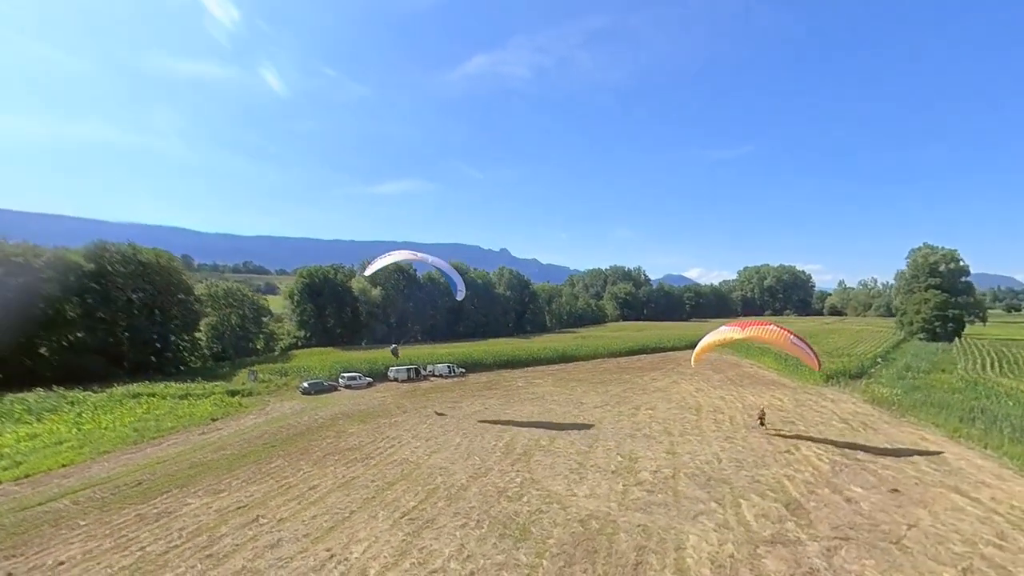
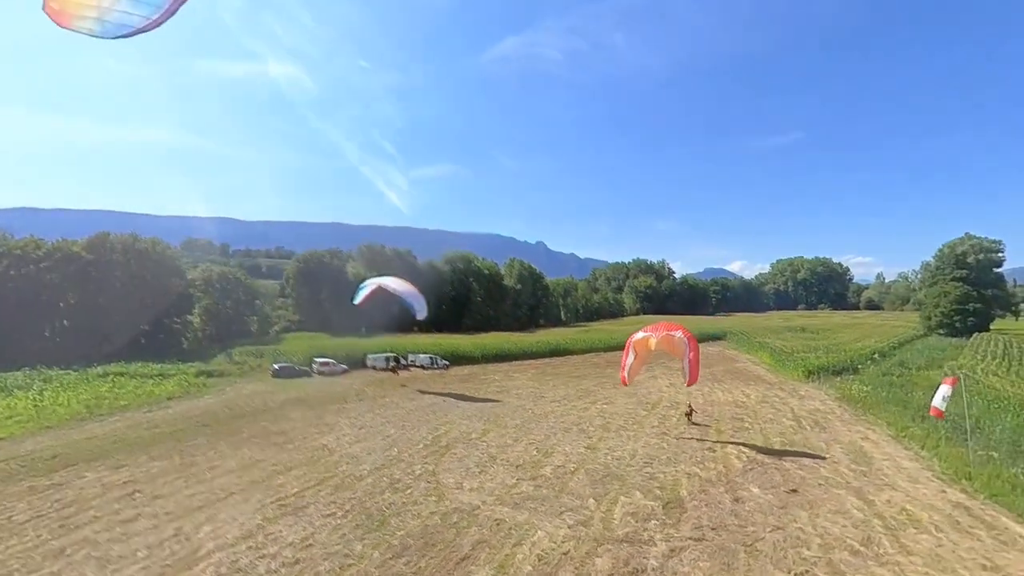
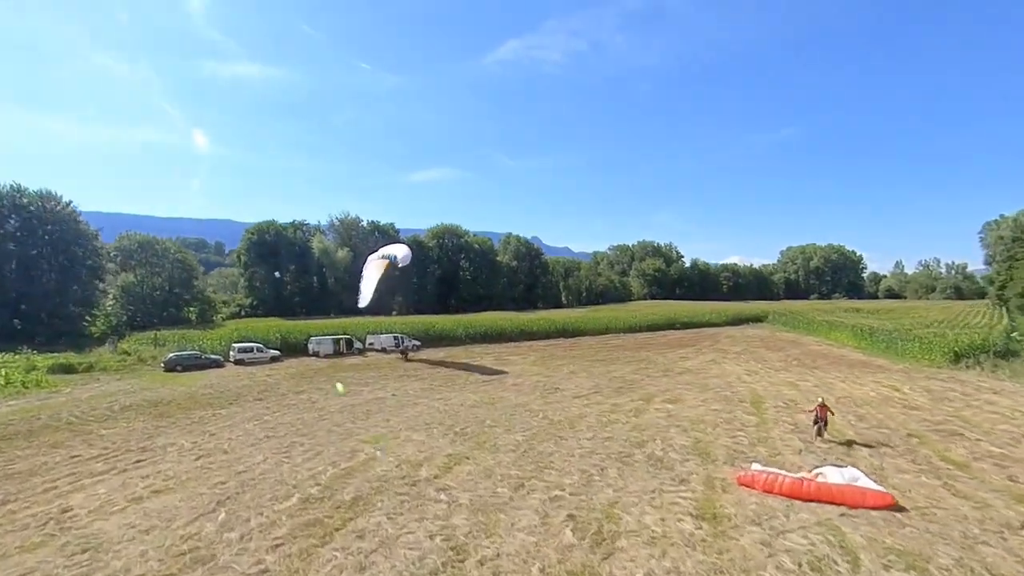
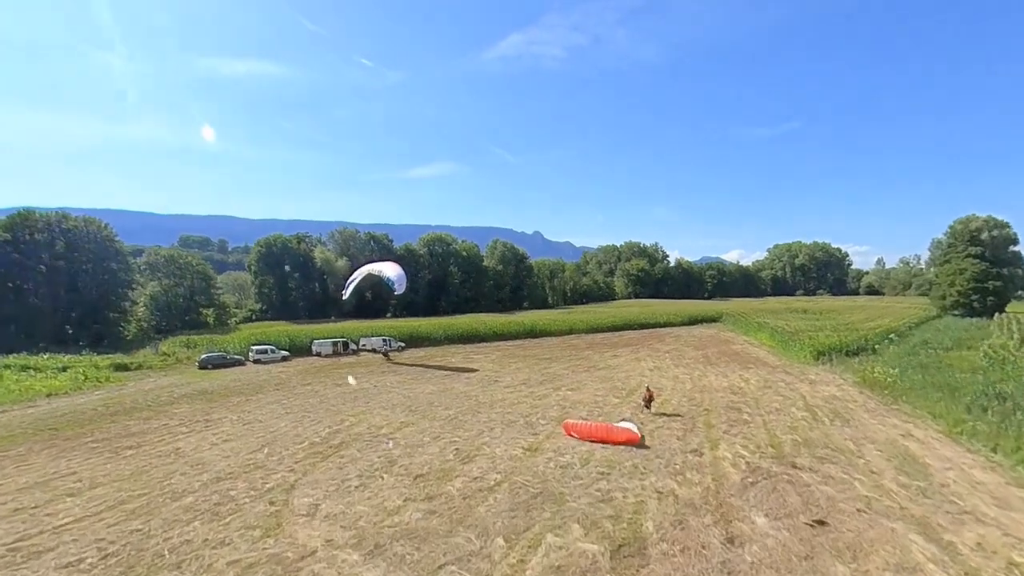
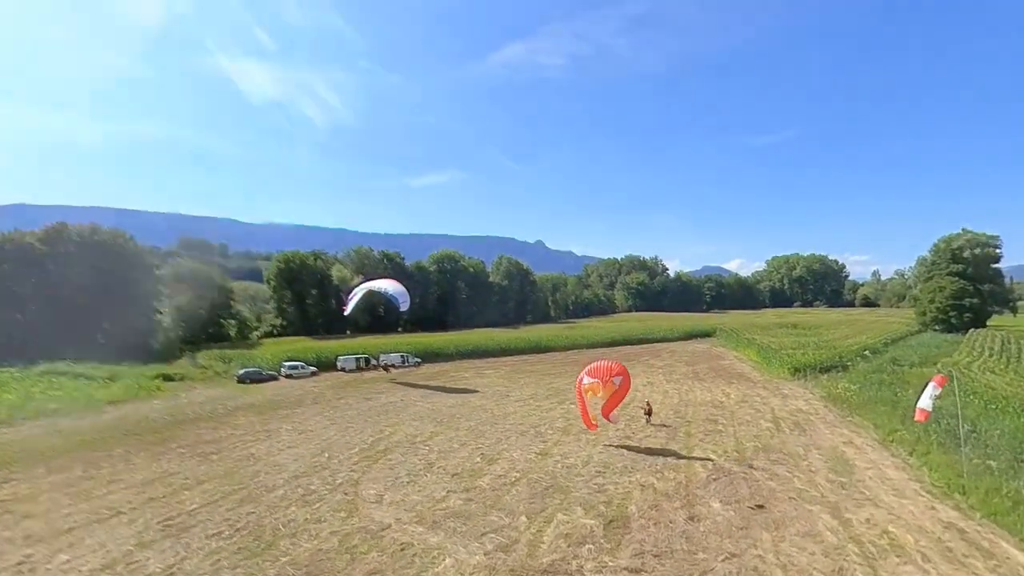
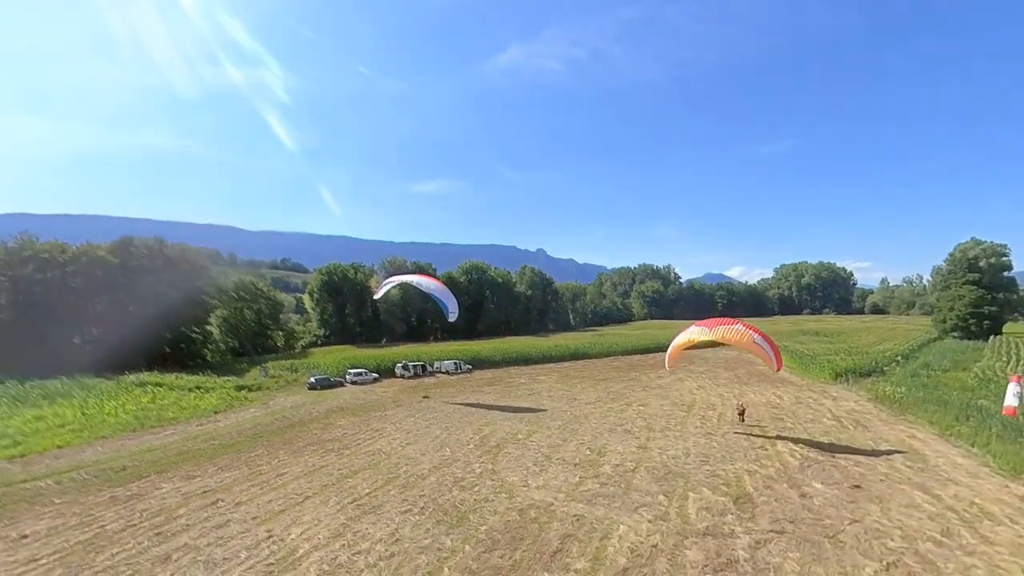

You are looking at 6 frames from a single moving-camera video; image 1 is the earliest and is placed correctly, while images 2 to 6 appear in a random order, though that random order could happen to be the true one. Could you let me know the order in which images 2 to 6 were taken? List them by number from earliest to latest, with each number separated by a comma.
6, 2, 5, 4, 3
